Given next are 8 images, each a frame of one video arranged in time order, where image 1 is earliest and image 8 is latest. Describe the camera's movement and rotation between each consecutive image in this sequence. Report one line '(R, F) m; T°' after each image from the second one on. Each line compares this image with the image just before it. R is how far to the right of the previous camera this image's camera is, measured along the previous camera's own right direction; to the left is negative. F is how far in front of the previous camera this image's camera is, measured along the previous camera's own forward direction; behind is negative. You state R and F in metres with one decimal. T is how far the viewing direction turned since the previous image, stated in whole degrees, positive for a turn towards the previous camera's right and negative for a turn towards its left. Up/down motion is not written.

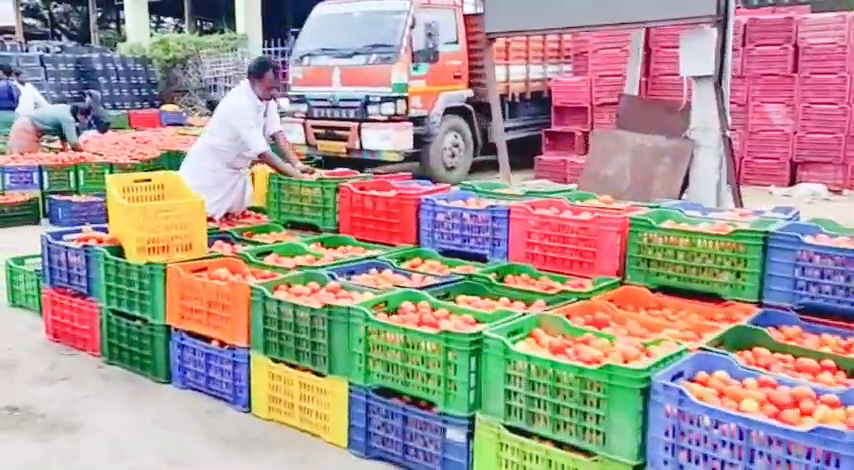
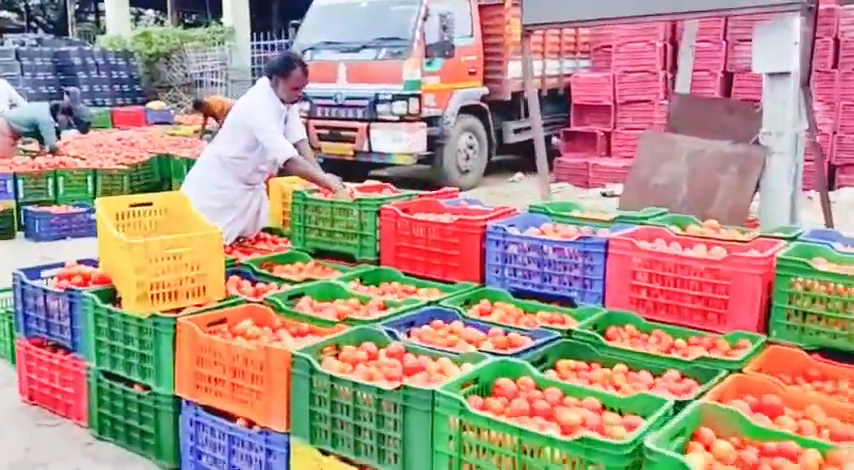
(-0.5, +1.0) m; +1°
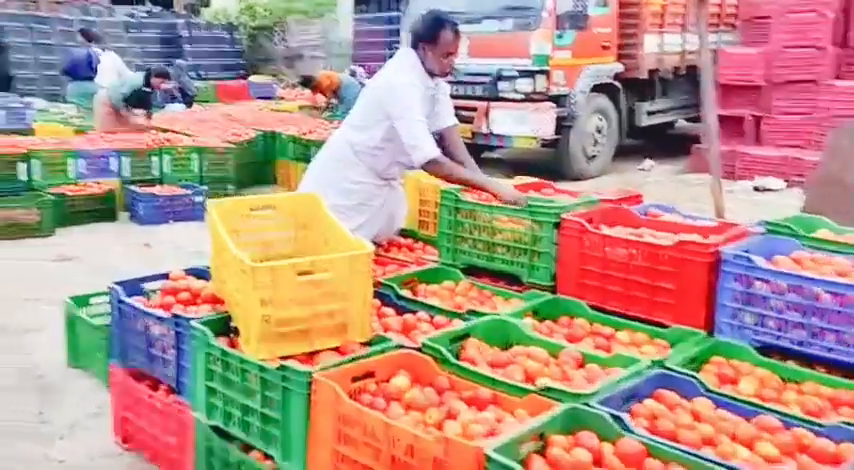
(-0.6, +1.0) m; -7°
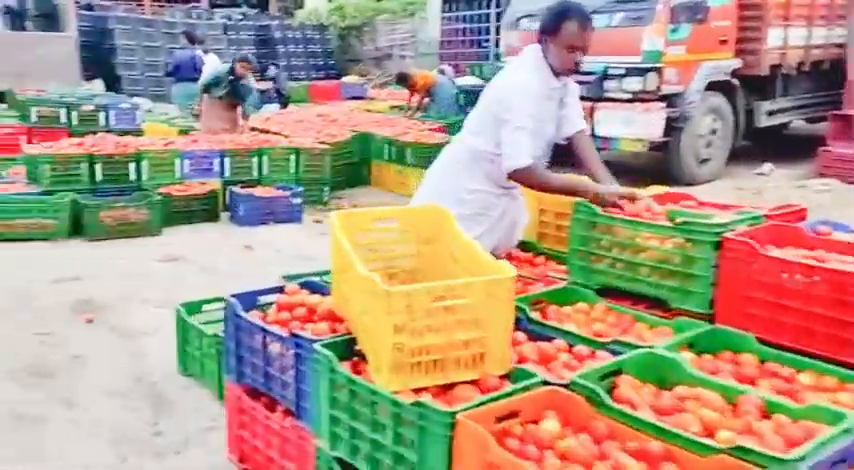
(-0.3, +0.3) m; -7°
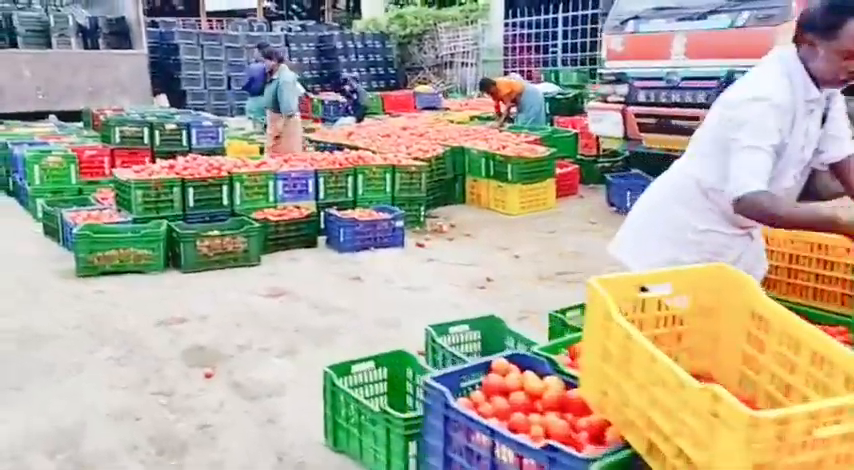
(-0.8, +0.7) m; -4°
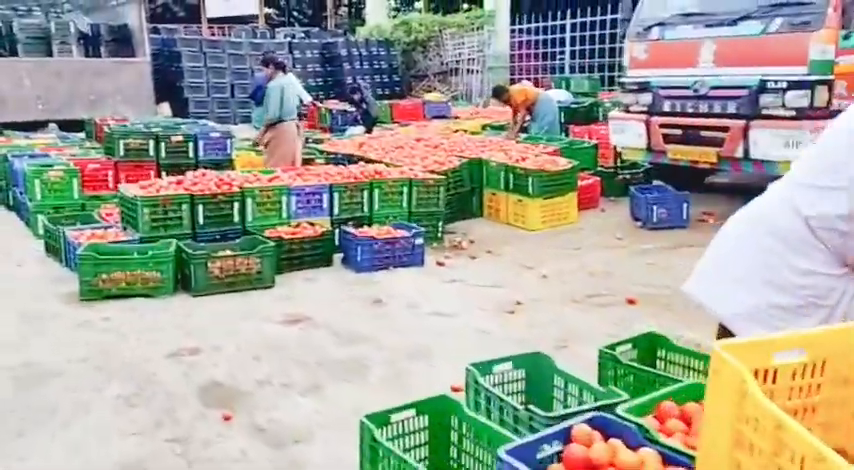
(-0.2, +0.4) m; 0°
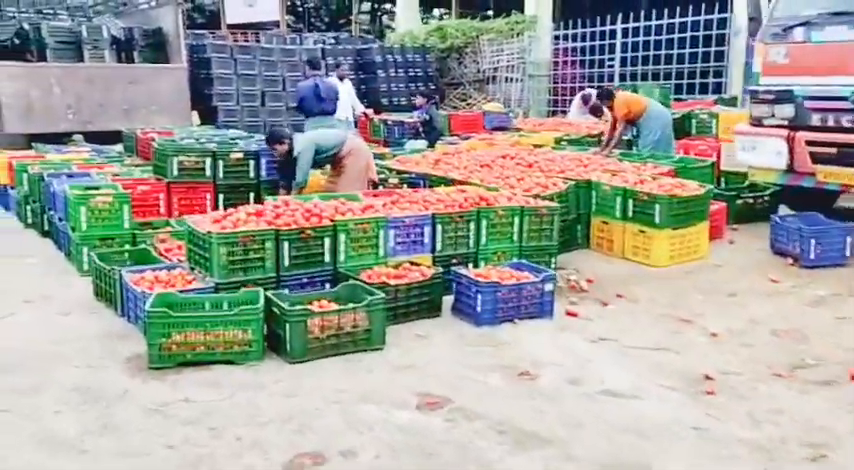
(-1.2, +1.4) m; -1°
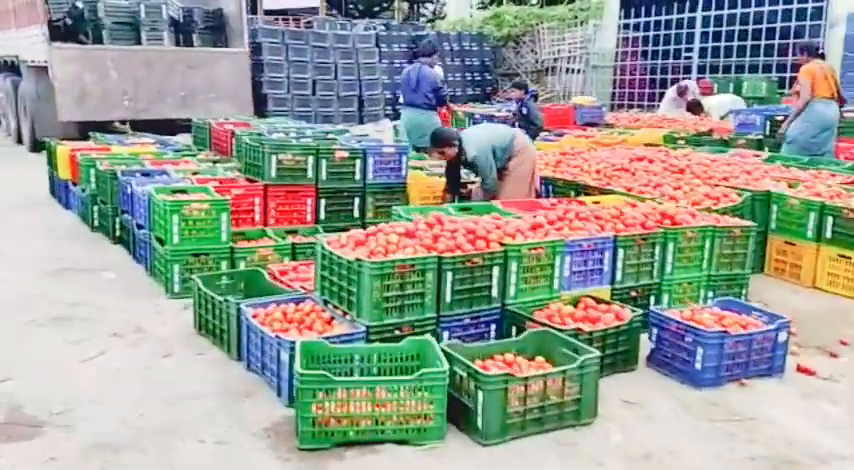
(-1.3, +1.3) m; -2°
